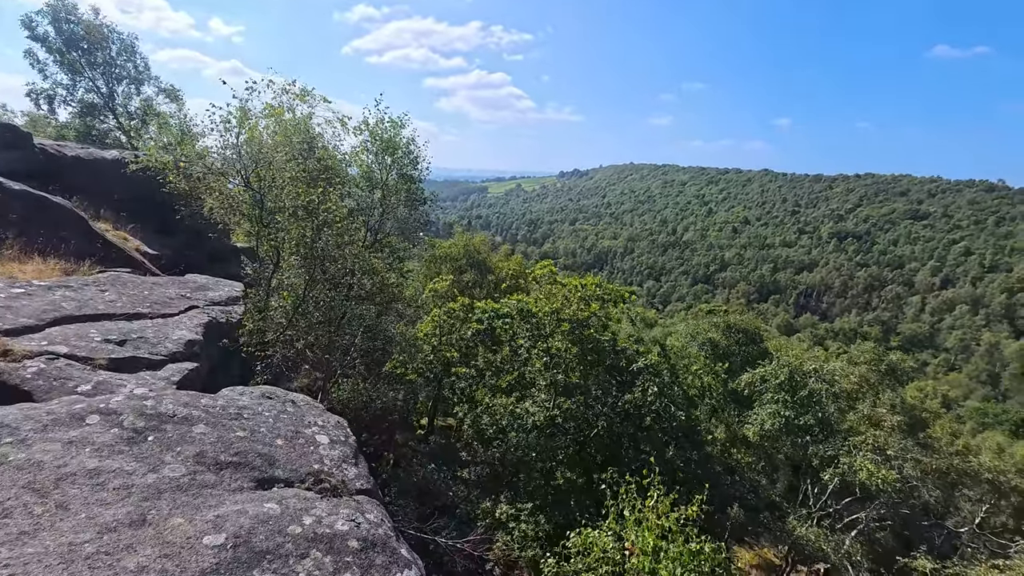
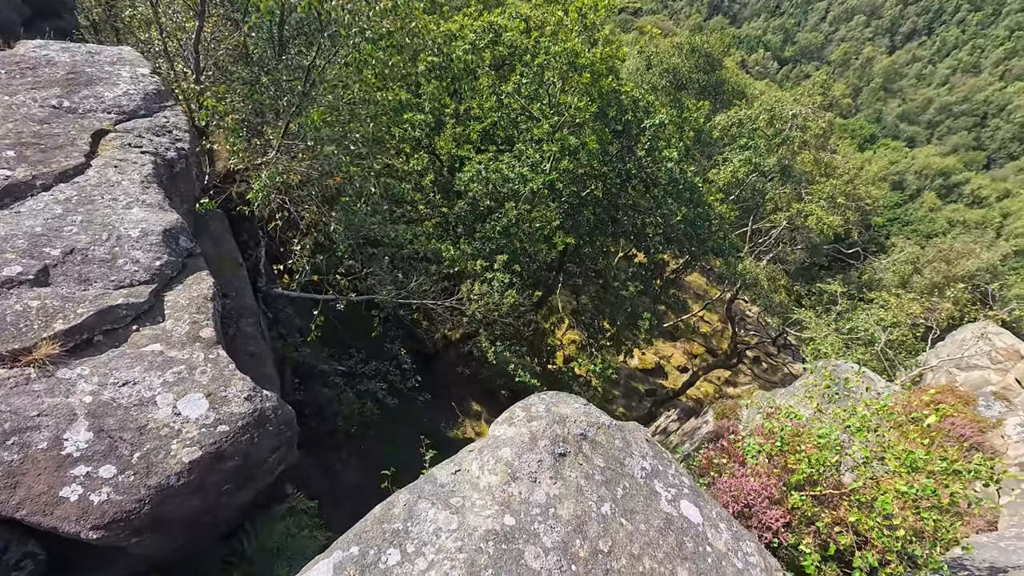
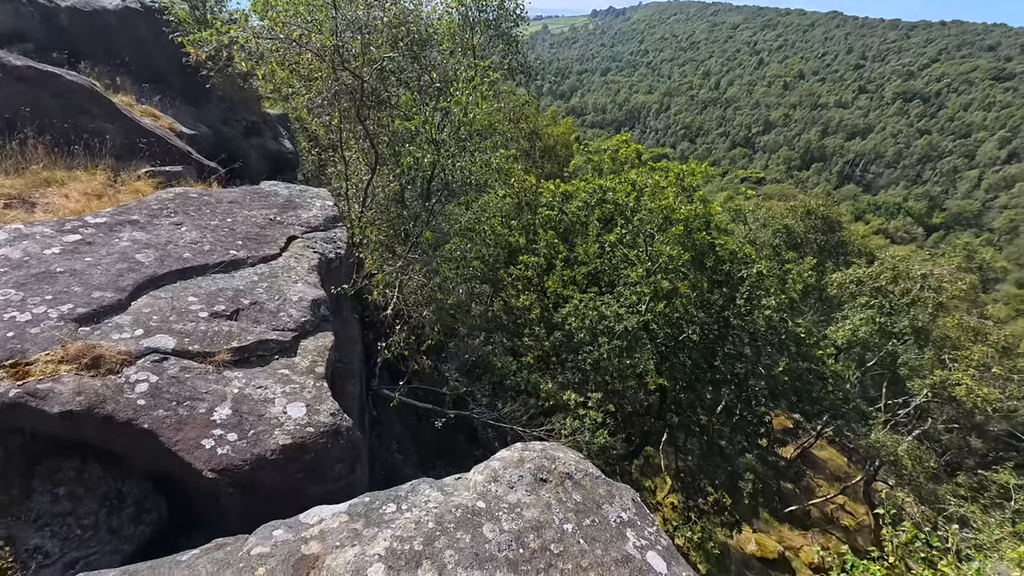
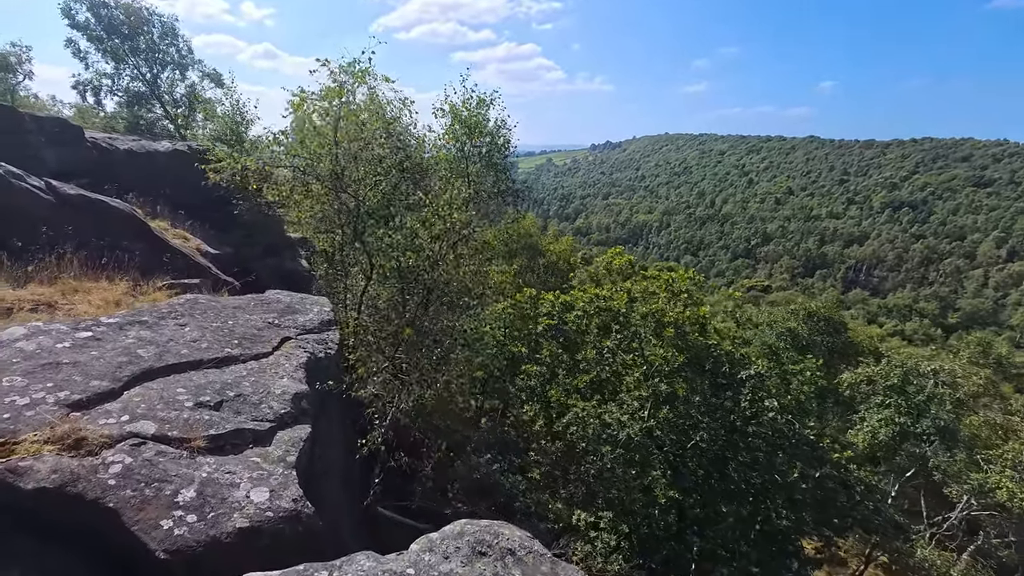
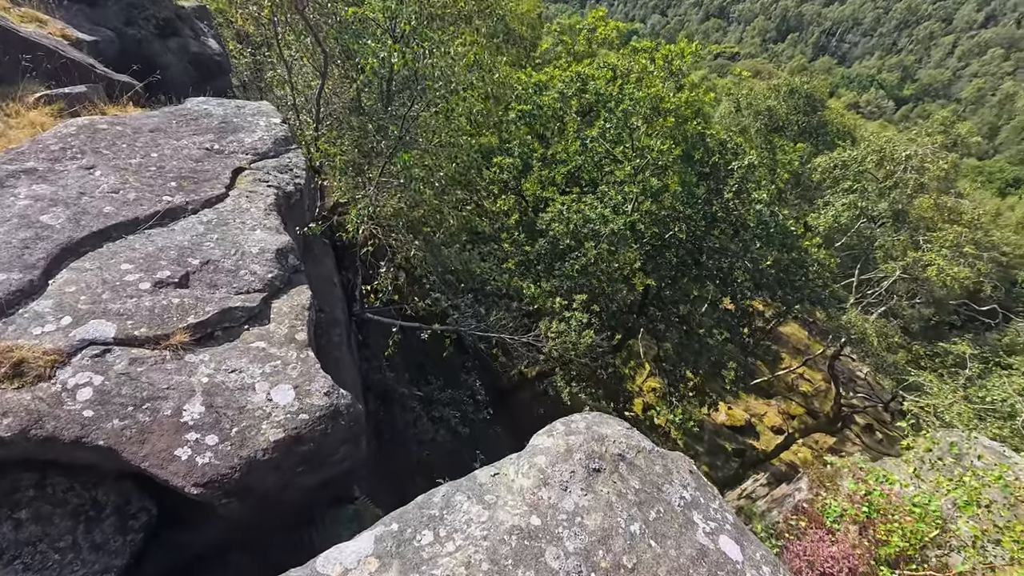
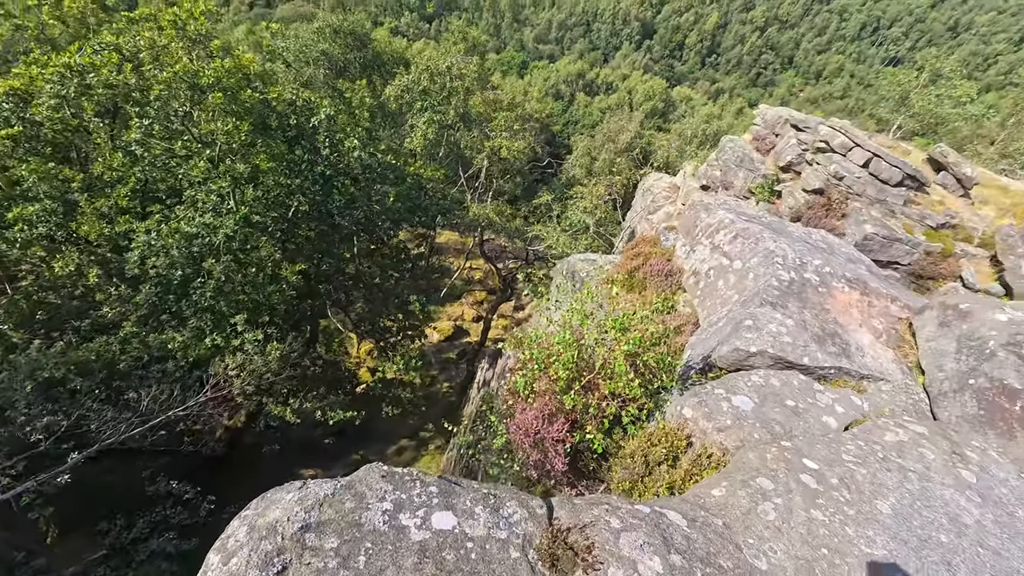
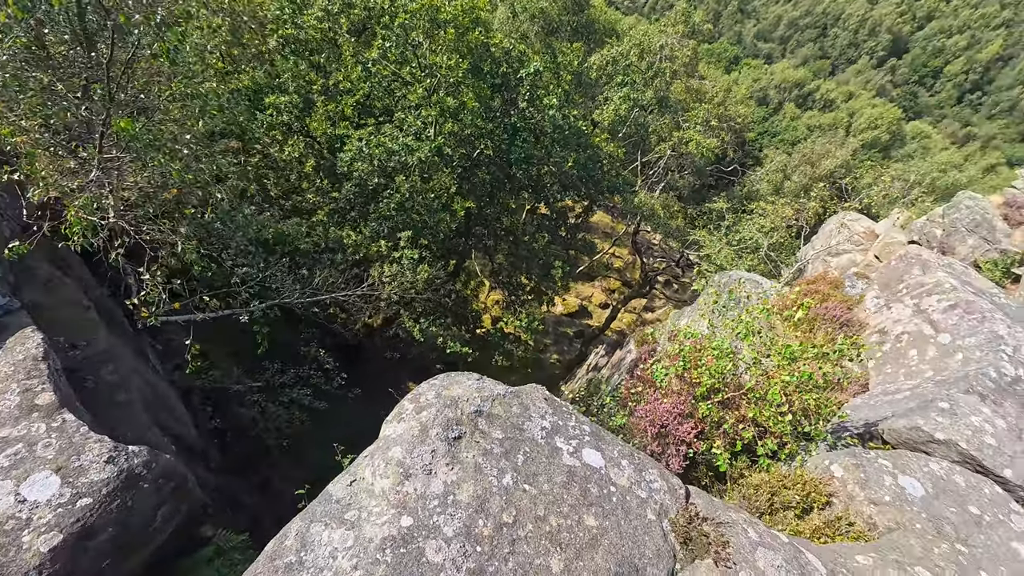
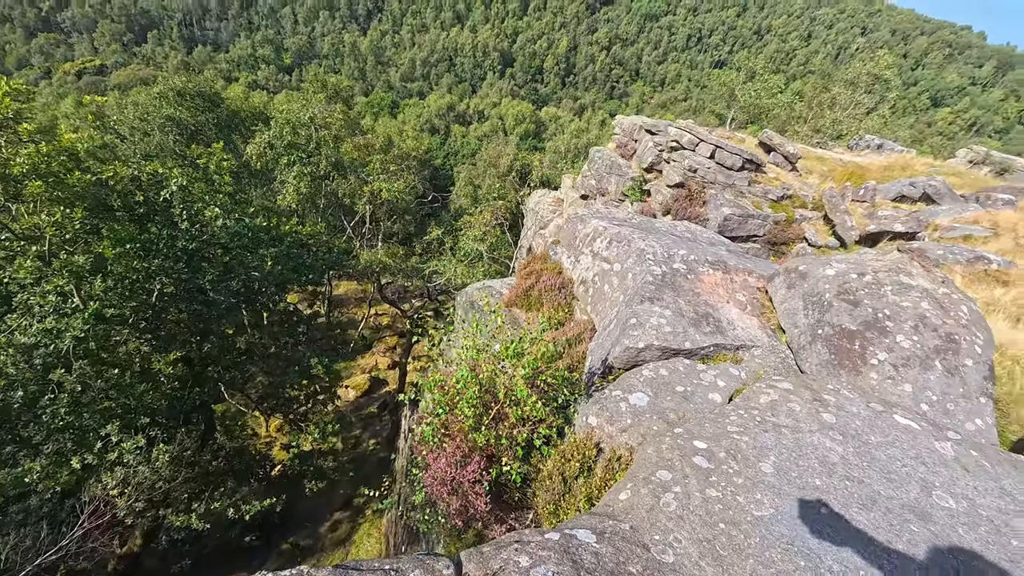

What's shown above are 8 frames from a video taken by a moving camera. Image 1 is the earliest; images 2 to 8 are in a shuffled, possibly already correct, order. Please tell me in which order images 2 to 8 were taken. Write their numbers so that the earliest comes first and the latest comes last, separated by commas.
4, 3, 5, 2, 7, 6, 8
